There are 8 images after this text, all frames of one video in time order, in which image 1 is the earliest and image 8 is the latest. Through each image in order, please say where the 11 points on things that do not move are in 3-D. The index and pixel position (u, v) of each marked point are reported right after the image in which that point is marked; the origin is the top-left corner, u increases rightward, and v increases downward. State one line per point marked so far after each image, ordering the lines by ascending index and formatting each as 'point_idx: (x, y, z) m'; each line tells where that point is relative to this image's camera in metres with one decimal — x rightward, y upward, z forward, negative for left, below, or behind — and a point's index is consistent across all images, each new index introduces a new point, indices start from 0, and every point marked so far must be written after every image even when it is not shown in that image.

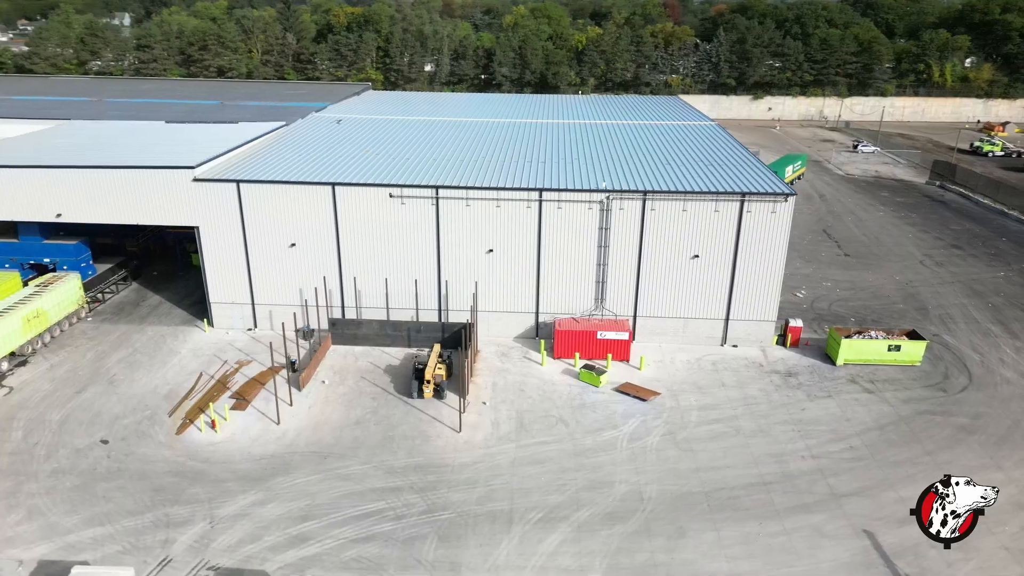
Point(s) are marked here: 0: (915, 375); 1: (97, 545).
0: (+9.4, -2.1, +17.3) m
1: (-6.5, -4.1, +11.6) m
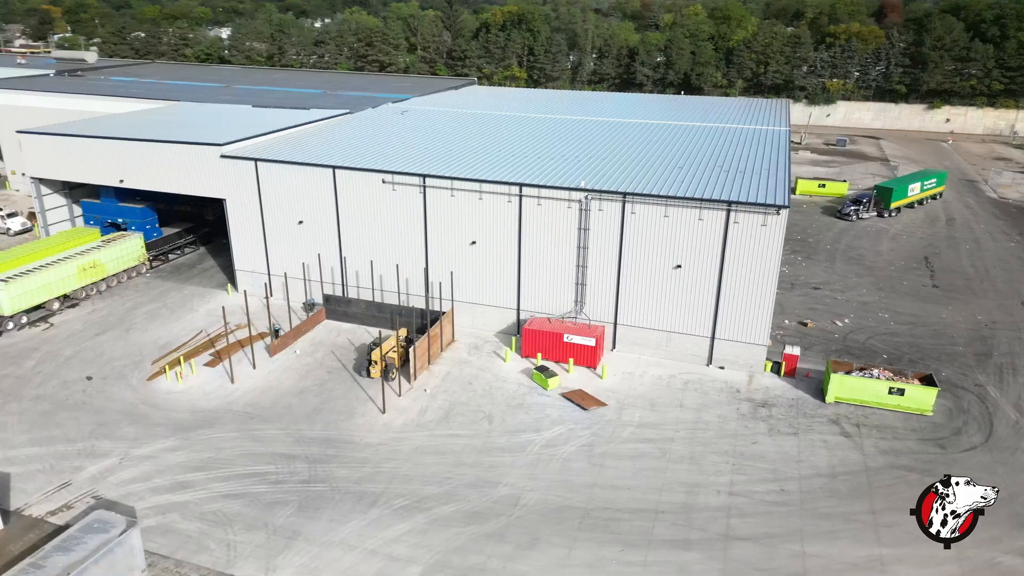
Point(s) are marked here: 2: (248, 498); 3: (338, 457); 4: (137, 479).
0: (+8.2, -2.8, +14.9) m
1: (-8.8, -3.2, +13.4) m
2: (-4.5, -3.6, +12.5) m
3: (-3.3, -3.2, +13.7) m
4: (-6.6, -3.4, +12.9) m
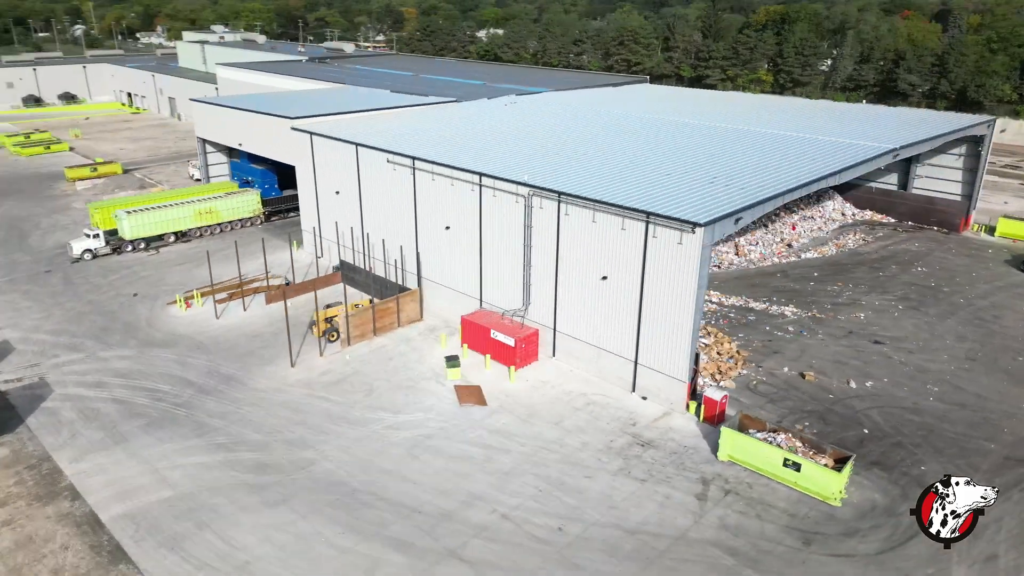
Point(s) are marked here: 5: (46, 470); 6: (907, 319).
0: (+4.7, -3.6, +11.9) m
1: (-11.3, -1.3, +17.4) m
2: (-7.8, -2.4, +14.9) m
3: (-6.1, -2.2, +15.5) m
4: (-9.4, -1.9, +16.1) m
5: (-8.1, -3.2, +12.8) m
6: (+10.4, -0.8, +19.4) m
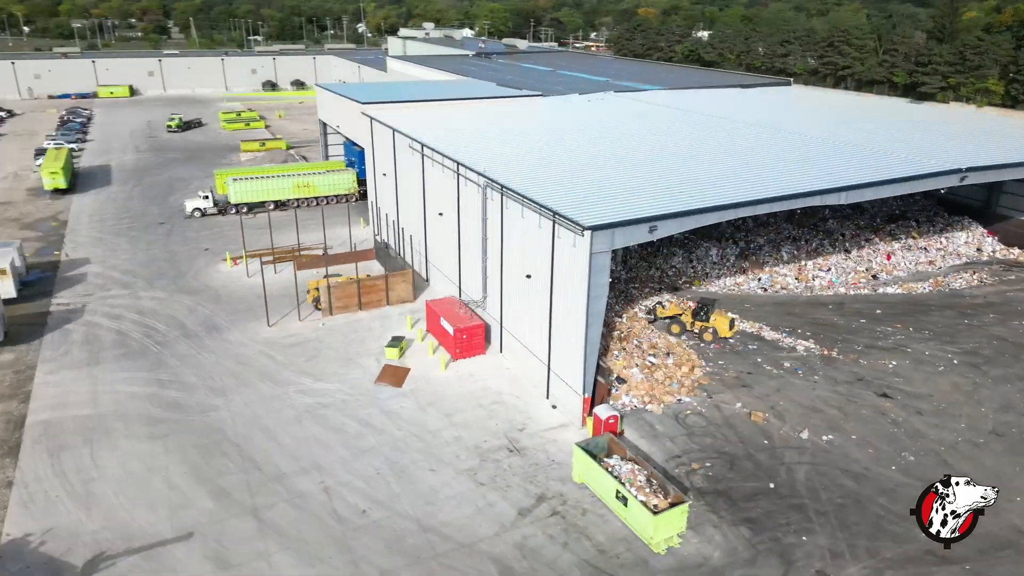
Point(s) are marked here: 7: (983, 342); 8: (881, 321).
0: (+1.5, -3.8, +10.7) m
1: (-11.6, +0.2, +20.8) m
2: (-9.2, -1.2, +17.4) m
3: (-7.4, -1.2, +17.4) m
4: (-10.3, -0.5, +19.0) m
5: (-10.2, -1.9, +15.5) m
6: (+9.6, -1.9, +16.1) m
7: (+11.1, -1.3, +17.6) m
8: (+9.3, -0.8, +18.7) m
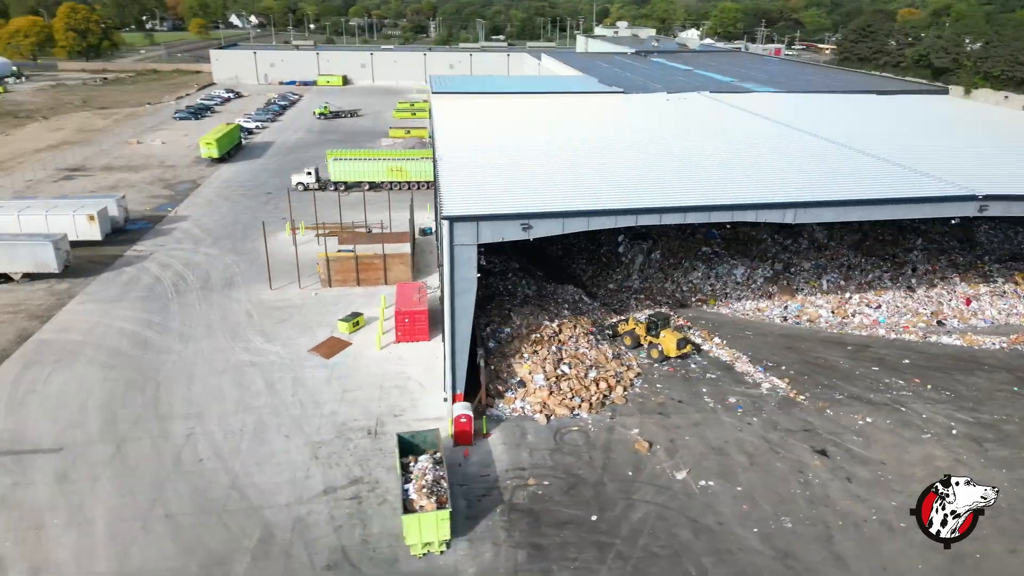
0: (-1.9, -3.7, +10.5) m
1: (-10.8, +1.7, +24.1) m
2: (-9.7, +0.1, +20.1) m
3: (-8.0, -0.1, +19.6) m
4: (-10.2, +0.9, +22.0) m
5: (-11.4, -0.4, +18.6) m
6: (+7.5, -2.8, +13.2) m
7: (+9.6, -2.4, +14.1) m
8: (+8.2, -1.8, +15.7) m
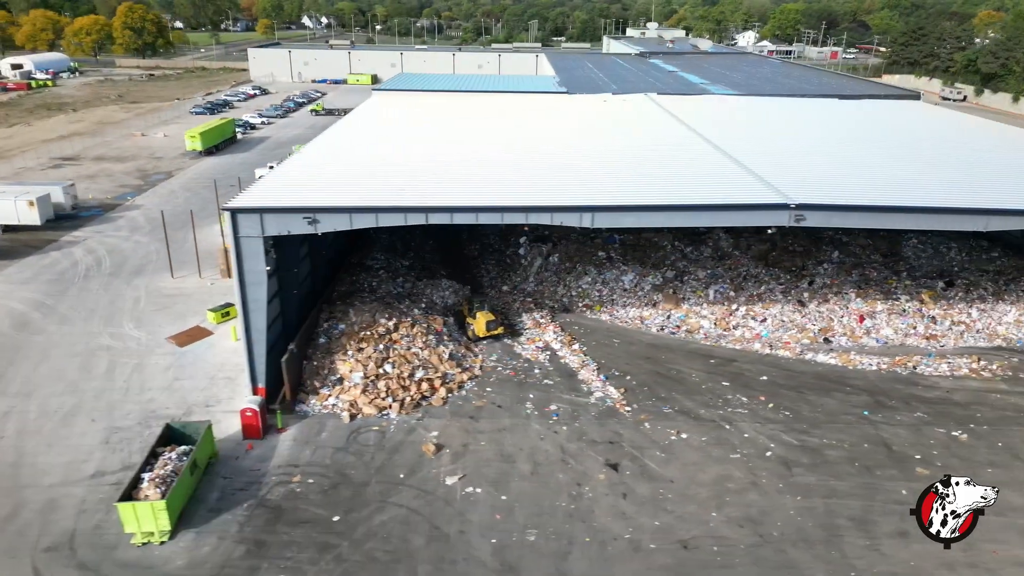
0: (-5.8, -3.5, +10.7) m
1: (-13.2, +2.2, +25.0) m
2: (-12.6, +0.5, +20.9) m
3: (-10.9, +0.2, +20.3) m
4: (-12.9, +1.3, +22.9) m
5: (-14.4, +0.1, +19.6) m
6: (+3.8, -3.0, +12.4) m
7: (+6.0, -2.7, +13.2) m
8: (+4.8, -2.0, +14.9) m
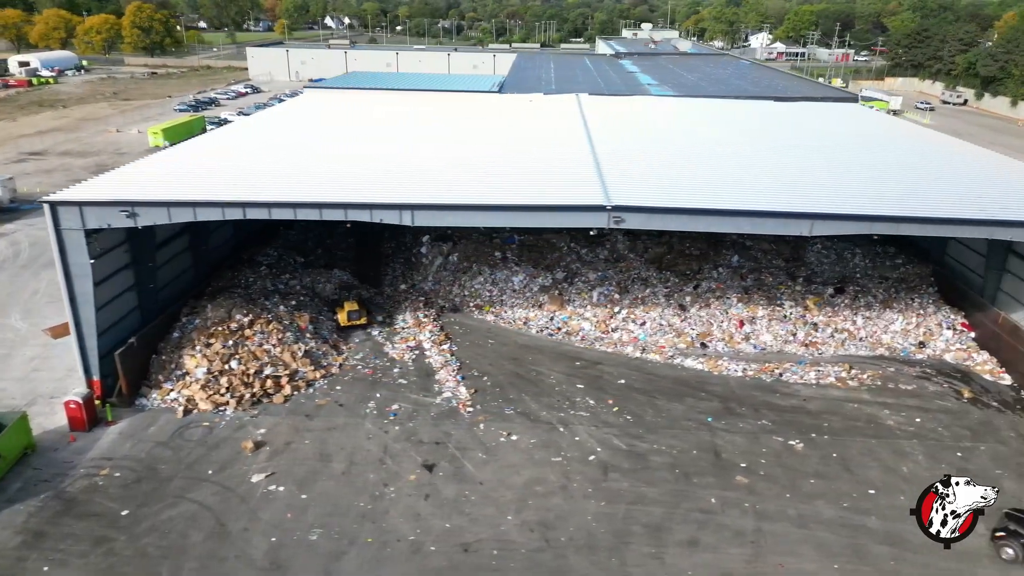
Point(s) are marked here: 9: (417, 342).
0: (-9.0, -3.4, +10.9) m
1: (-15.7, +2.4, +25.4) m
2: (-15.3, +0.8, +21.3) m
3: (-13.7, +0.4, +20.6) m
4: (-15.5, +1.6, +23.3) m
5: (-17.1, +0.3, +20.0) m
6: (+0.7, -3.0, +12.3) m
7: (+2.9, -2.8, +12.9) m
8: (+1.8, -2.1, +14.7) m
9: (-2.1, -1.2, +16.6) m
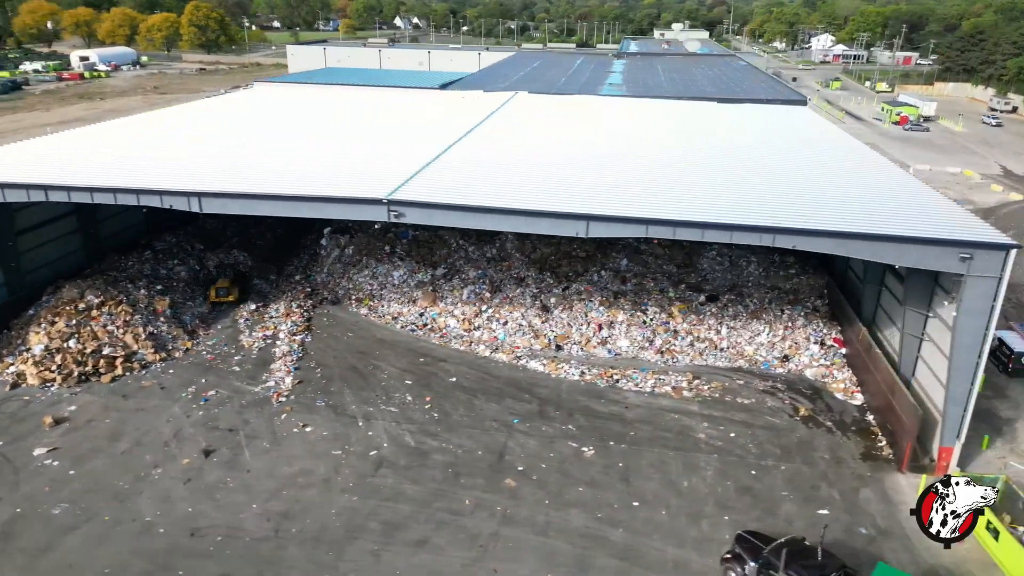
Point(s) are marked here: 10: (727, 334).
0: (-12.8, -2.9, +11.8) m
1: (-17.9, +3.1, +26.9) m
2: (-18.0, +1.5, +22.7) m
3: (-16.4, +1.1, +21.9) m
4: (-18.0, +2.3, +24.7) m
5: (-19.9, +1.1, +21.7) m
6: (-3.0, -2.9, +12.3) m
7: (-0.8, -2.7, +12.7) m
8: (-1.7, -2.0, +14.6) m
9: (-5.4, -1.0, +16.9) m
10: (+4.7, -1.0, +16.1) m
